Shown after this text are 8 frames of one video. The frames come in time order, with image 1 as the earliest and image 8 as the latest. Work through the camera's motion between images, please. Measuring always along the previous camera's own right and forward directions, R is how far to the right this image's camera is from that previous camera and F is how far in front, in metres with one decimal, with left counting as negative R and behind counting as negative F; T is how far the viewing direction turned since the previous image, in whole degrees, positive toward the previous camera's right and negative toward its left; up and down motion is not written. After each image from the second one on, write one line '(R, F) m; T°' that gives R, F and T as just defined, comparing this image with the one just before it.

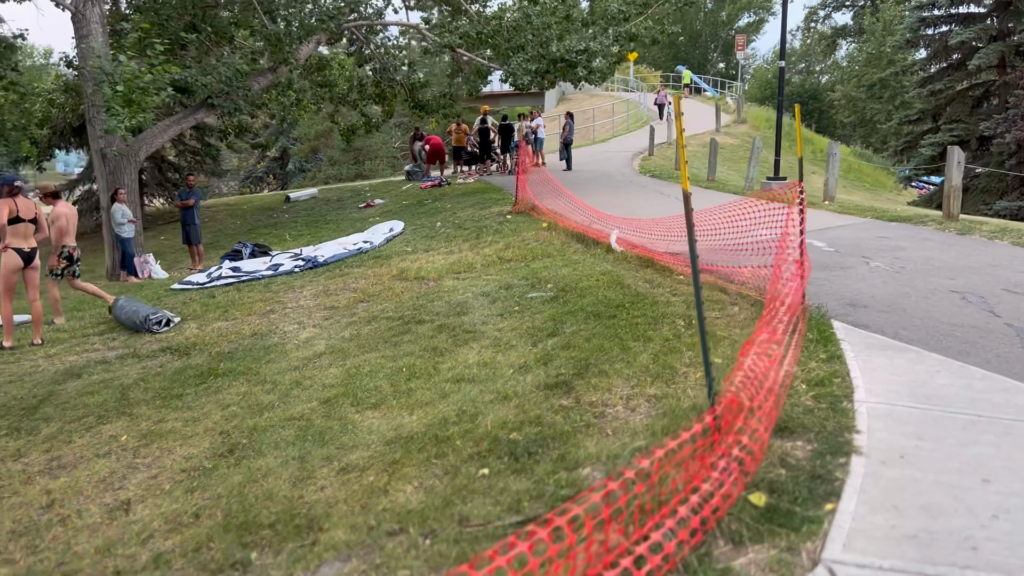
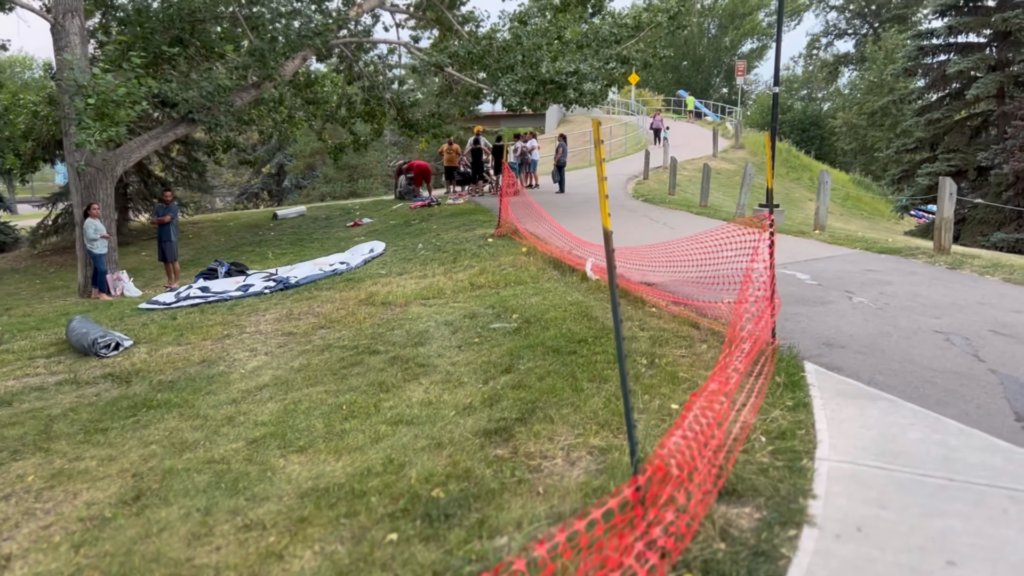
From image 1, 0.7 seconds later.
(+0.3, +0.4) m; 0°
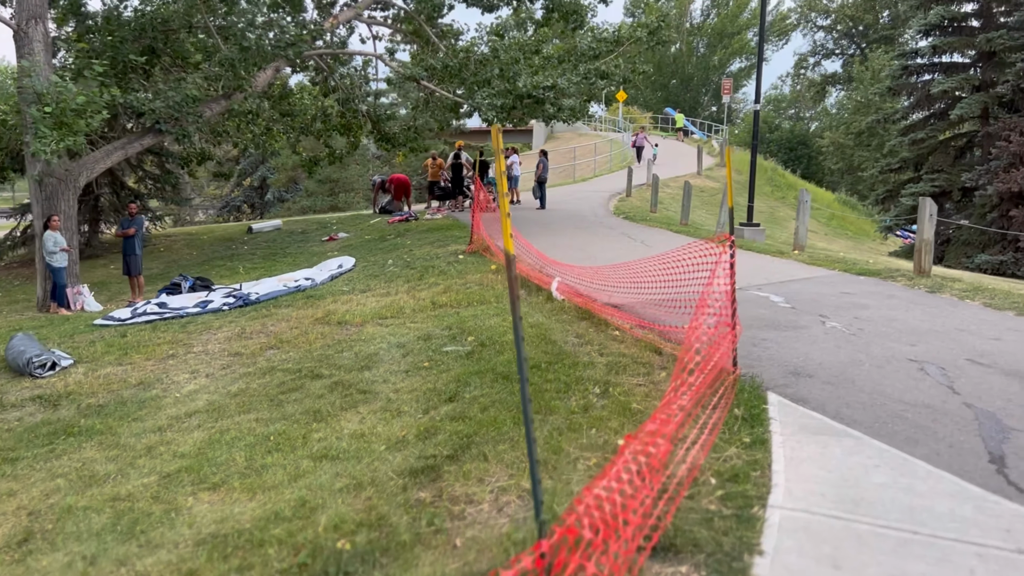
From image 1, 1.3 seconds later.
(+0.3, +0.3) m; +1°
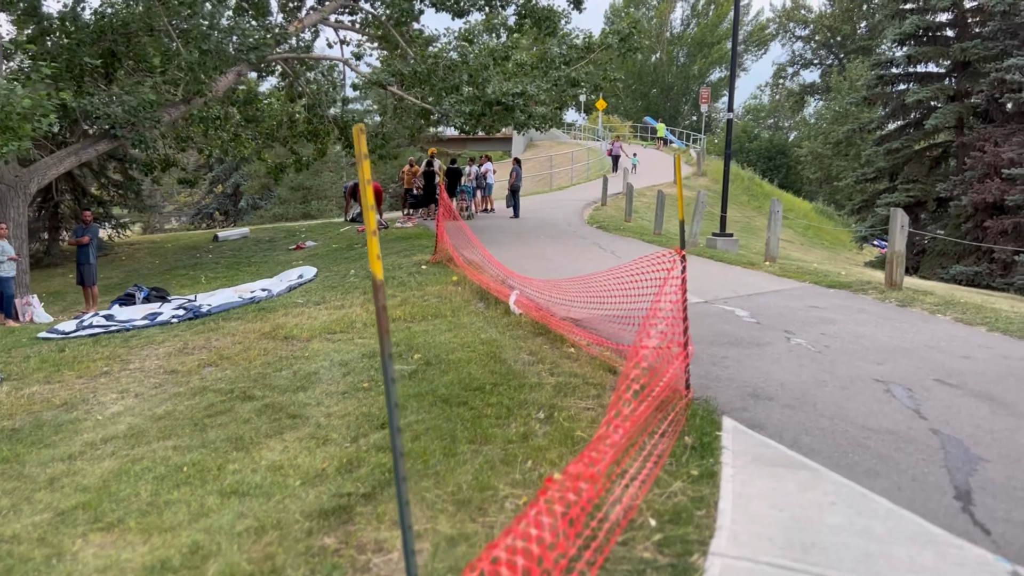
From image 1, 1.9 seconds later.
(+0.2, +0.3) m; +1°
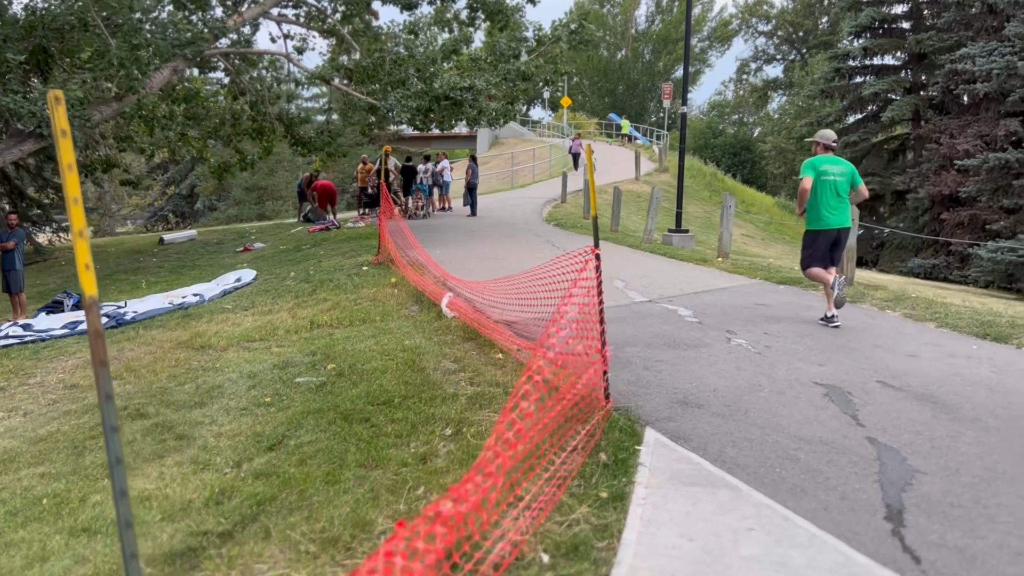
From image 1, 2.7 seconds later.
(+0.3, +0.4) m; +2°
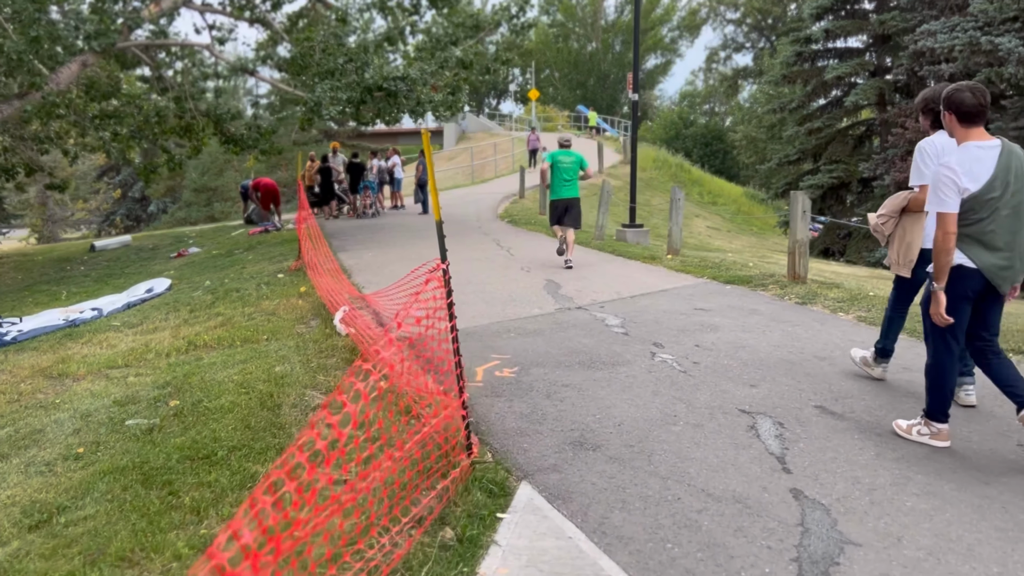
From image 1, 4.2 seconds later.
(+0.6, +0.8) m; +1°
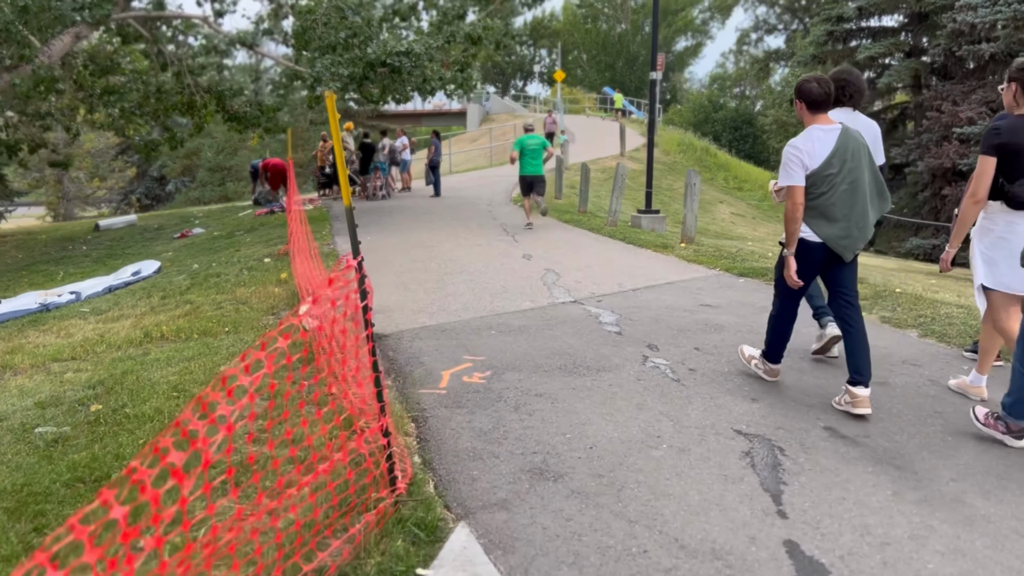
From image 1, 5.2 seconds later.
(+0.3, +0.6) m; -2°
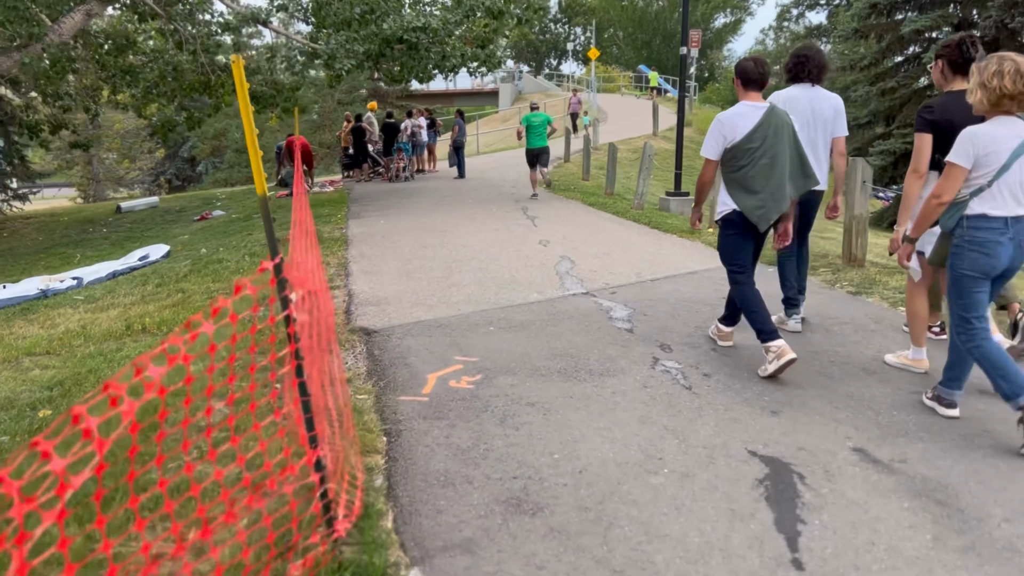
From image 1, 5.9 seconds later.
(+0.2, +0.5) m; -2°
